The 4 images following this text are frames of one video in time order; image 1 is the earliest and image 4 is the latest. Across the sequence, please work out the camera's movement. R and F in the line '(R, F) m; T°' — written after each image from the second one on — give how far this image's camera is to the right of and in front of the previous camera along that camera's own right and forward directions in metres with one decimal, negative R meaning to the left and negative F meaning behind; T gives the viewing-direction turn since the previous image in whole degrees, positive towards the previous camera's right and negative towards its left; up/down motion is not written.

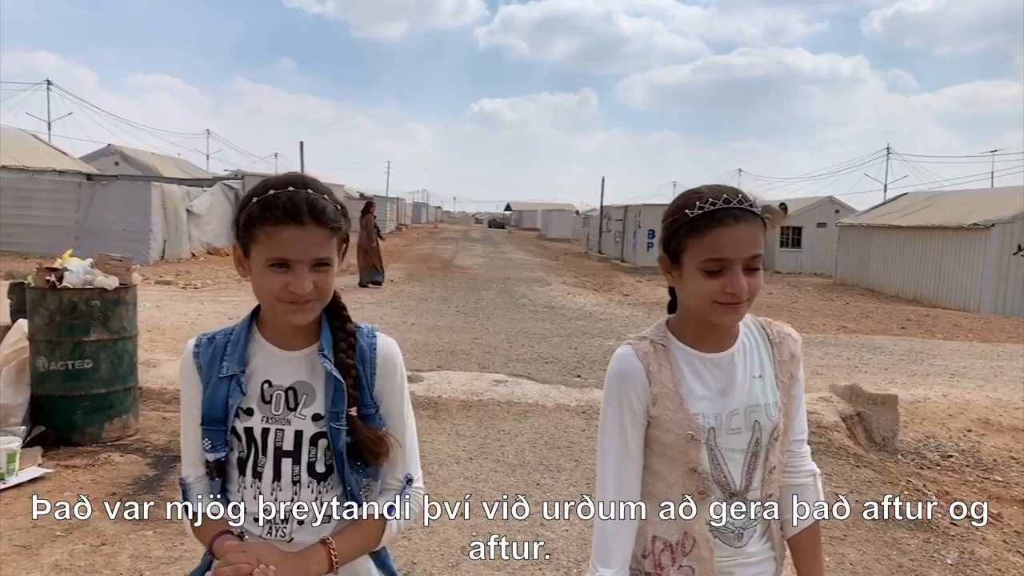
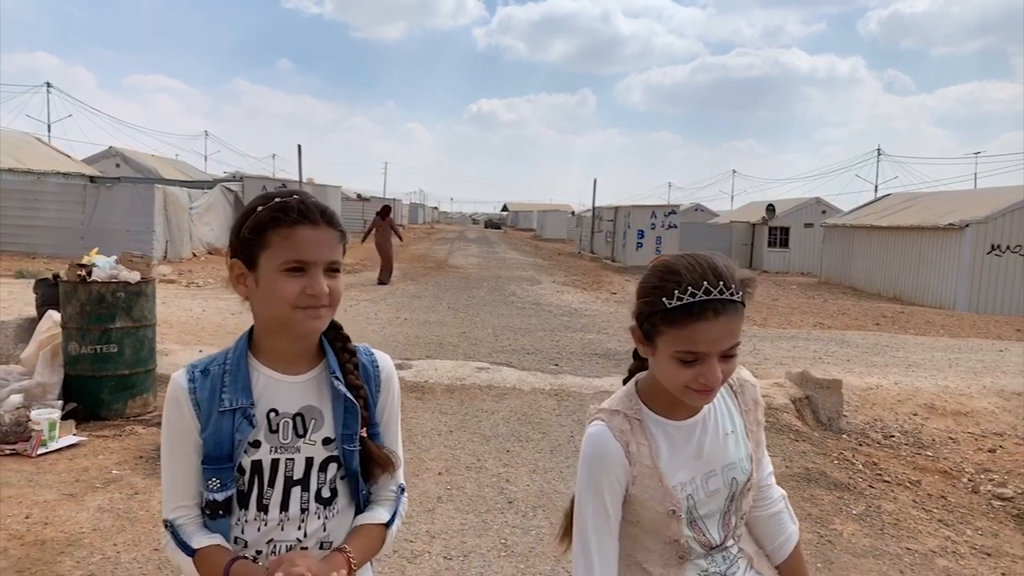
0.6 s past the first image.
(+0.2, -0.7) m; 0°
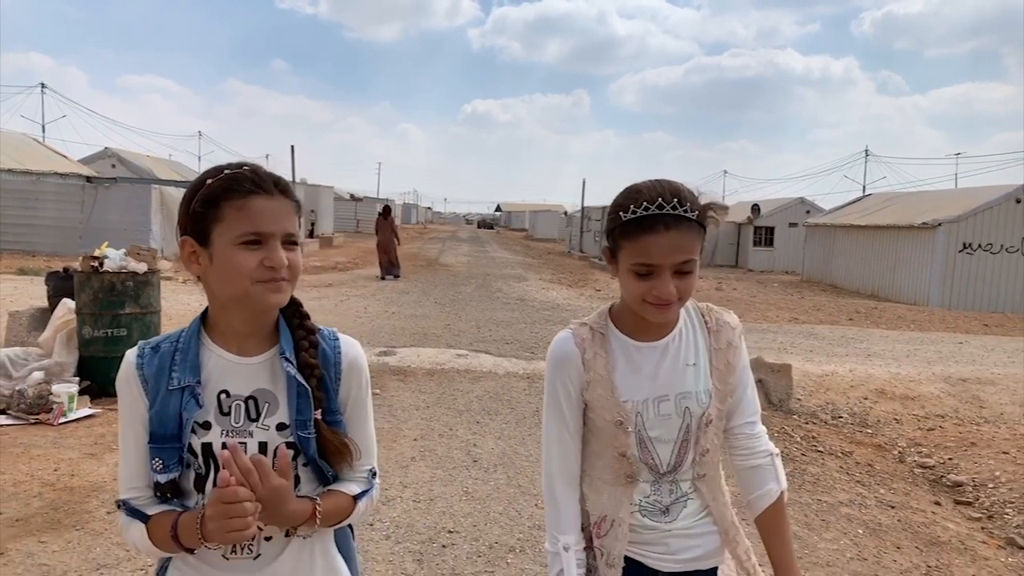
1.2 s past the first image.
(+0.2, -0.6) m; 0°
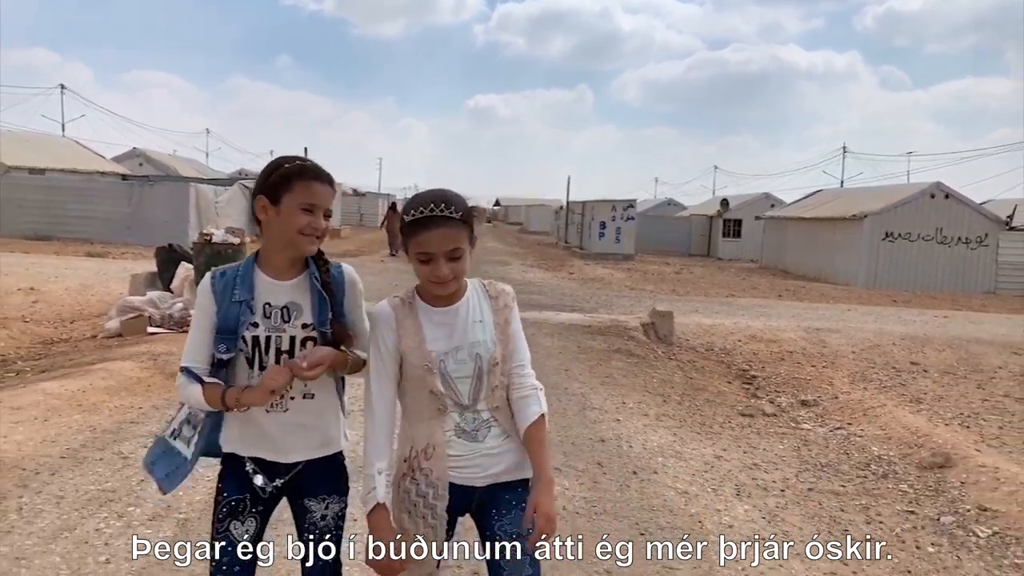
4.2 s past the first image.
(+0.5, -3.6) m; 0°
